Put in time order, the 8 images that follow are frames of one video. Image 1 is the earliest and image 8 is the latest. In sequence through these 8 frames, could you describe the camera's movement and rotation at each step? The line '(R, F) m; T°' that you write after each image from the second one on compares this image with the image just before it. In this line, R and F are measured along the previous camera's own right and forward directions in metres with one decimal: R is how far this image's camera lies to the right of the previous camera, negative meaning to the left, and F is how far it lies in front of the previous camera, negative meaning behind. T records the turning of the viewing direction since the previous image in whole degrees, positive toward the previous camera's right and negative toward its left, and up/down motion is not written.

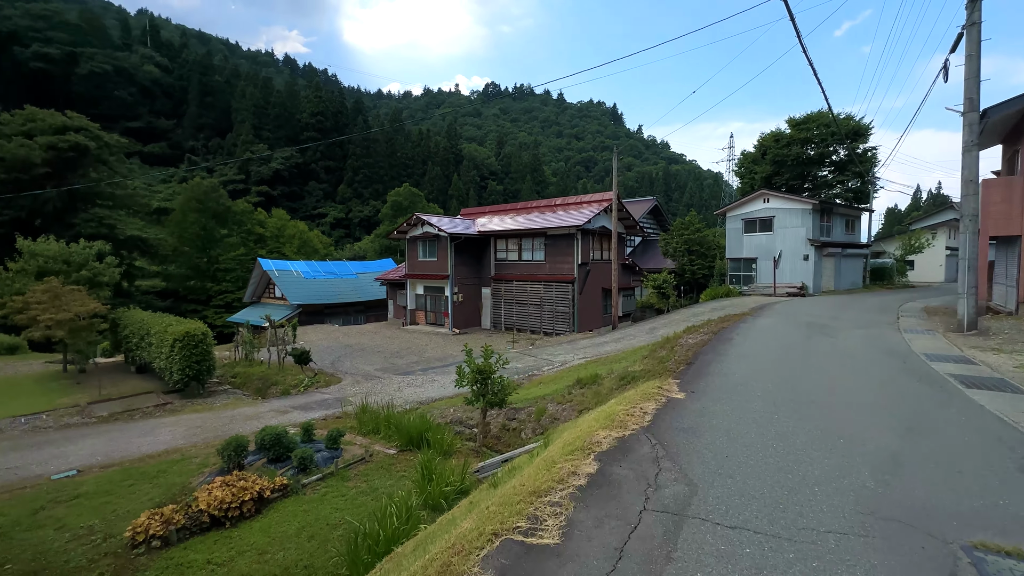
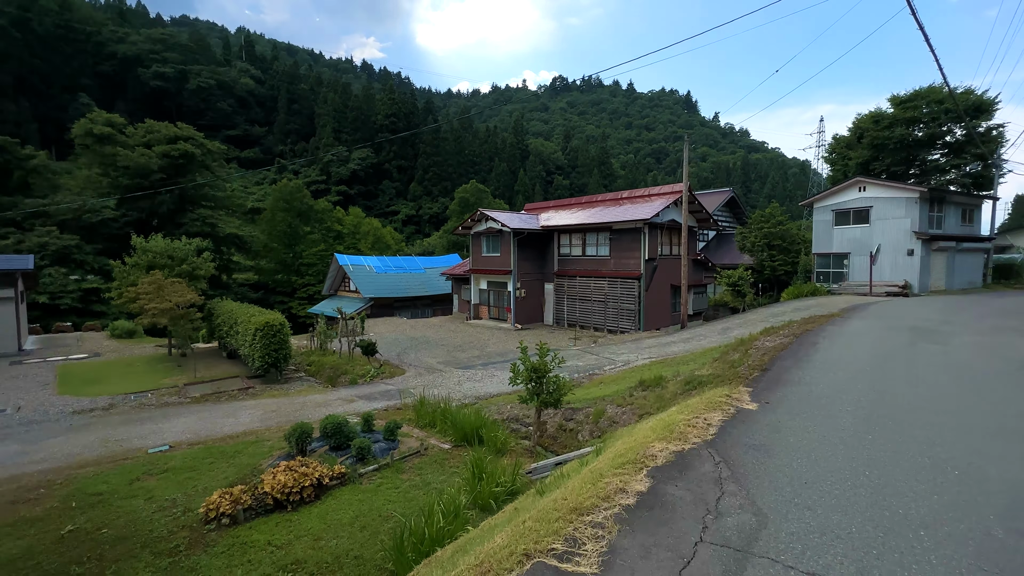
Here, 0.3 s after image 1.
(+0.1, +0.2) m; -8°
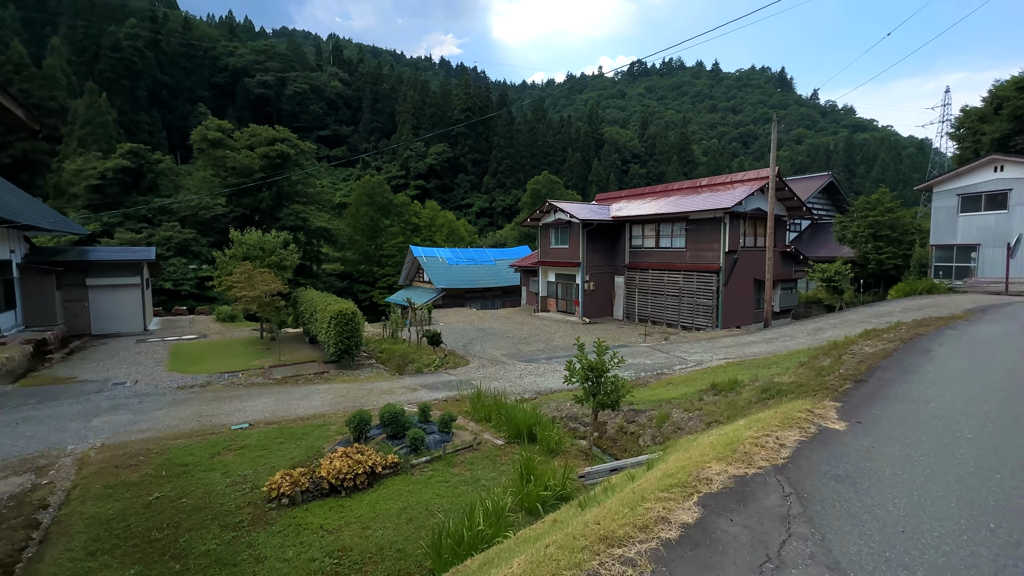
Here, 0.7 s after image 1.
(+0.2, +0.2) m; -9°
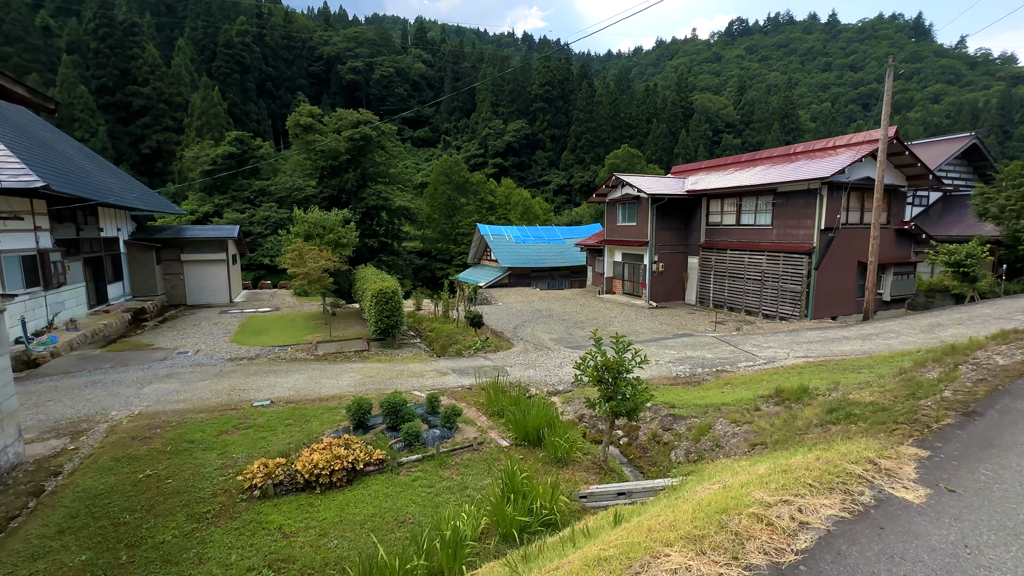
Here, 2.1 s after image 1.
(+0.8, +0.9) m; -10°
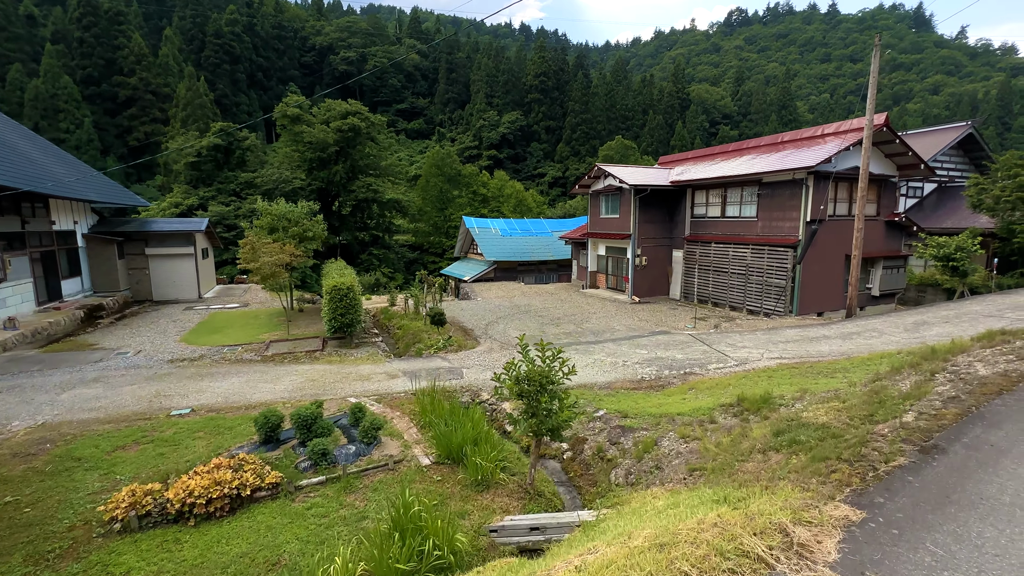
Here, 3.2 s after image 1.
(+0.8, +0.6) m; 0°
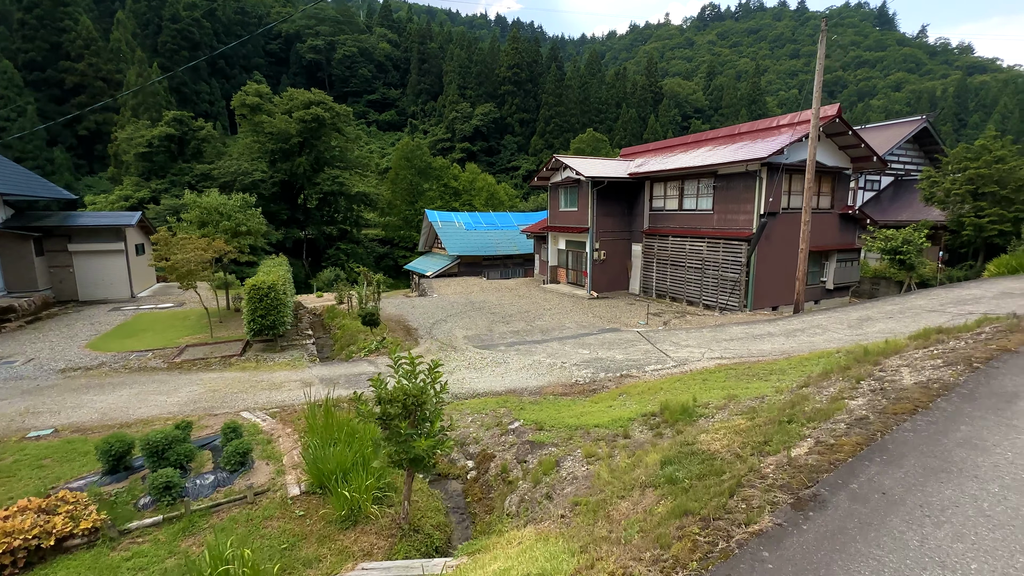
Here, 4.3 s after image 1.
(+0.9, +0.6) m; +3°
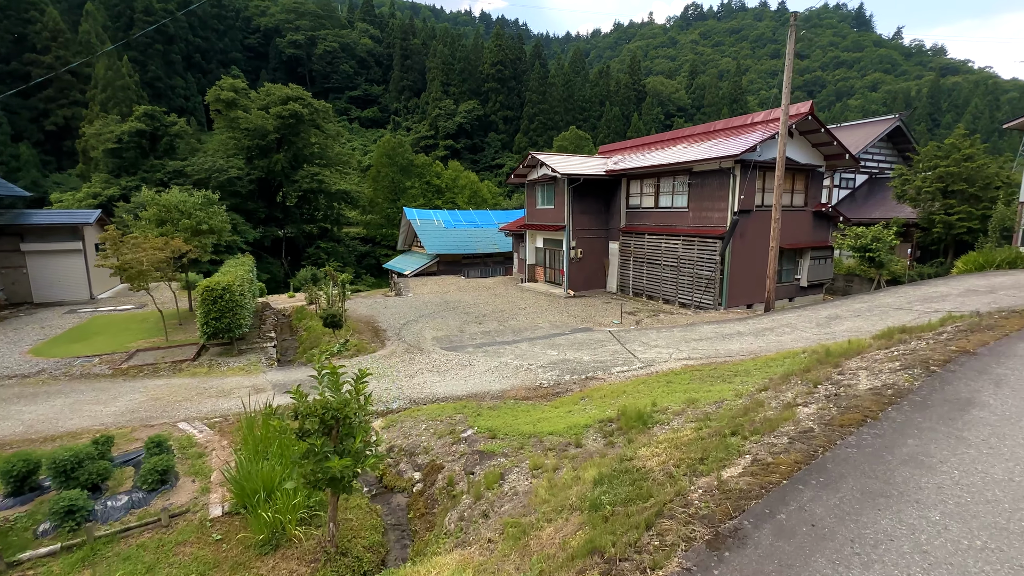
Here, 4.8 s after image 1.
(+0.4, +0.3) m; +2°
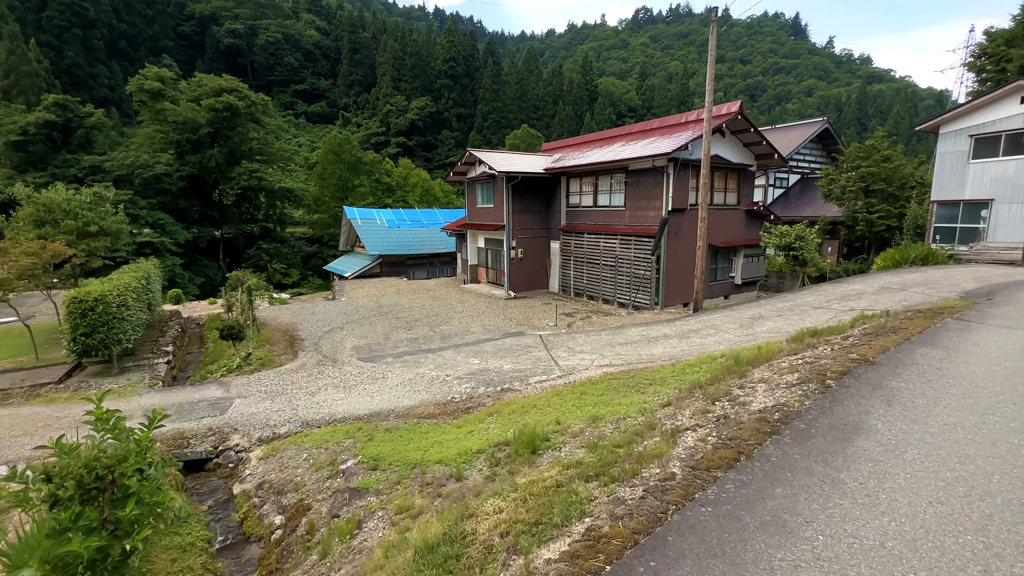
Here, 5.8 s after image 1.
(+0.8, +0.5) m; +5°
